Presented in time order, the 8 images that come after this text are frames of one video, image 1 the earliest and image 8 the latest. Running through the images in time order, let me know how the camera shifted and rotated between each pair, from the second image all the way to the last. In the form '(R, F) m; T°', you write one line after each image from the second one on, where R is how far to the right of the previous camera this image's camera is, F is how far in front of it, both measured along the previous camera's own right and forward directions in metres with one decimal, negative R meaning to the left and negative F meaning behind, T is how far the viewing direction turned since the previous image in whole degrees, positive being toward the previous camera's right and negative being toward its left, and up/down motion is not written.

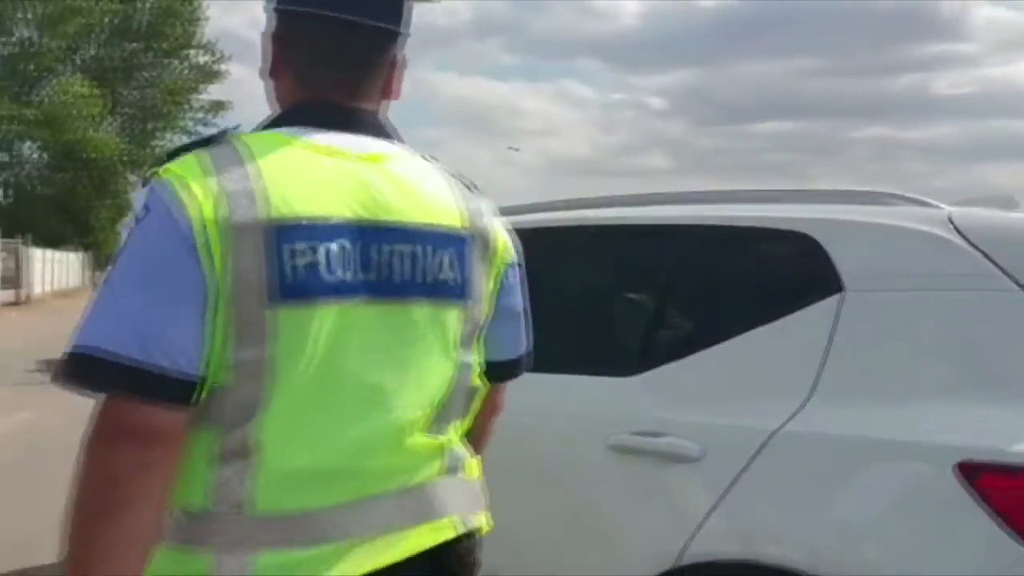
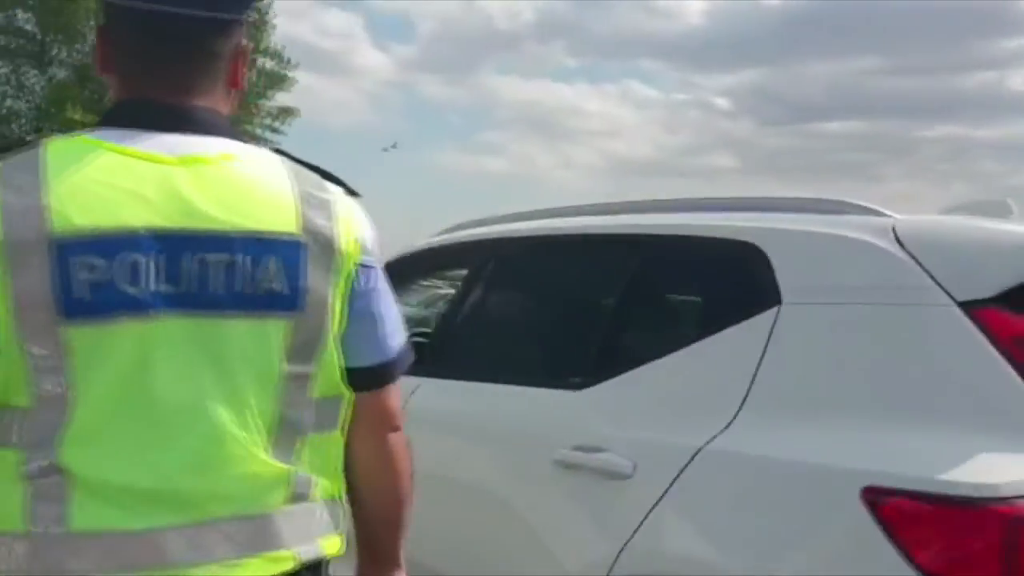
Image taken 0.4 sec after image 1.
(+0.2, 0.0) m; -3°
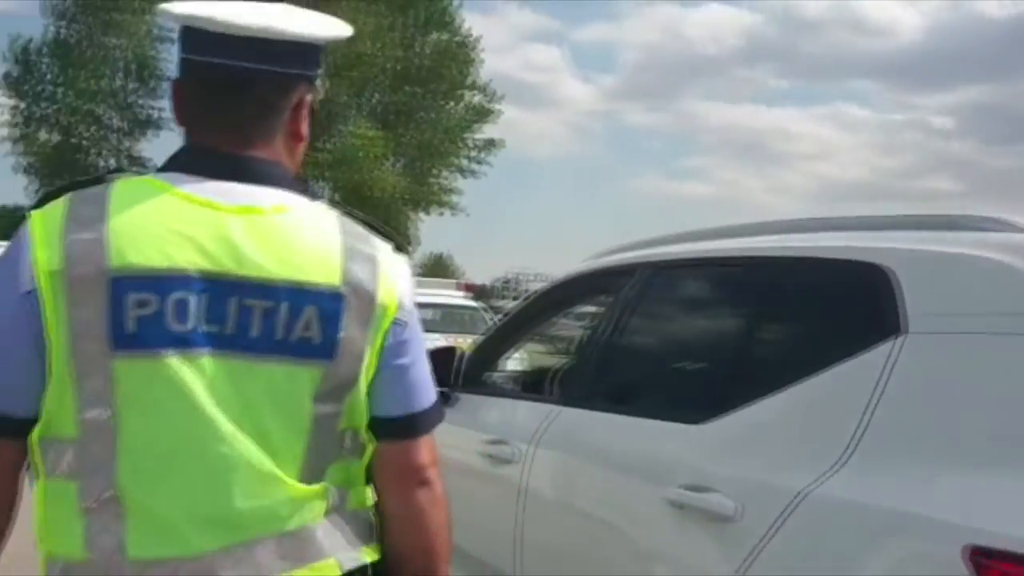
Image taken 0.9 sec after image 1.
(+0.2, 0.0) m; -10°
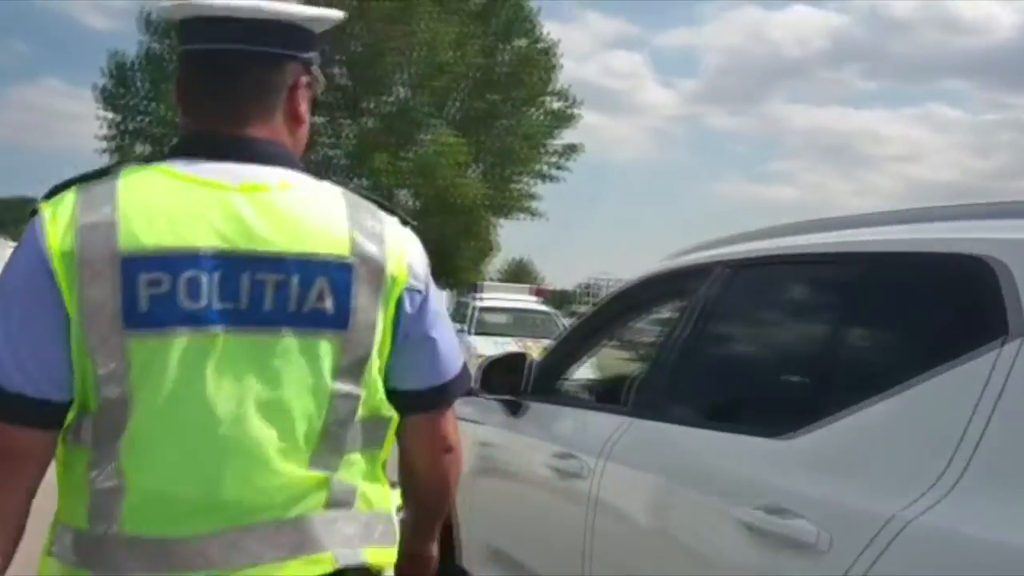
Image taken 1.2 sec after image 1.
(0.0, +0.2) m; -4°
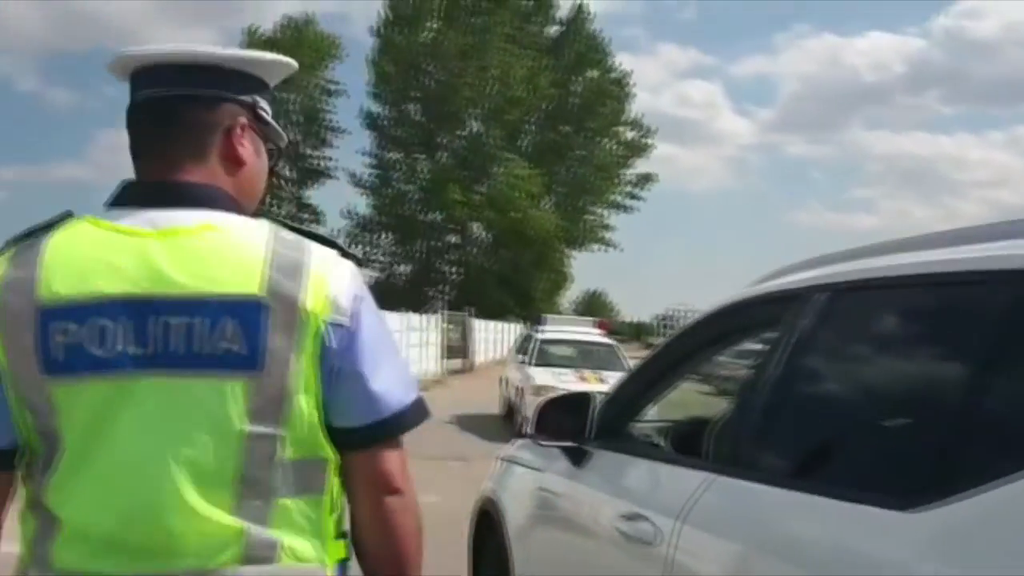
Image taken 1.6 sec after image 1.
(0.0, +0.5) m; -4°
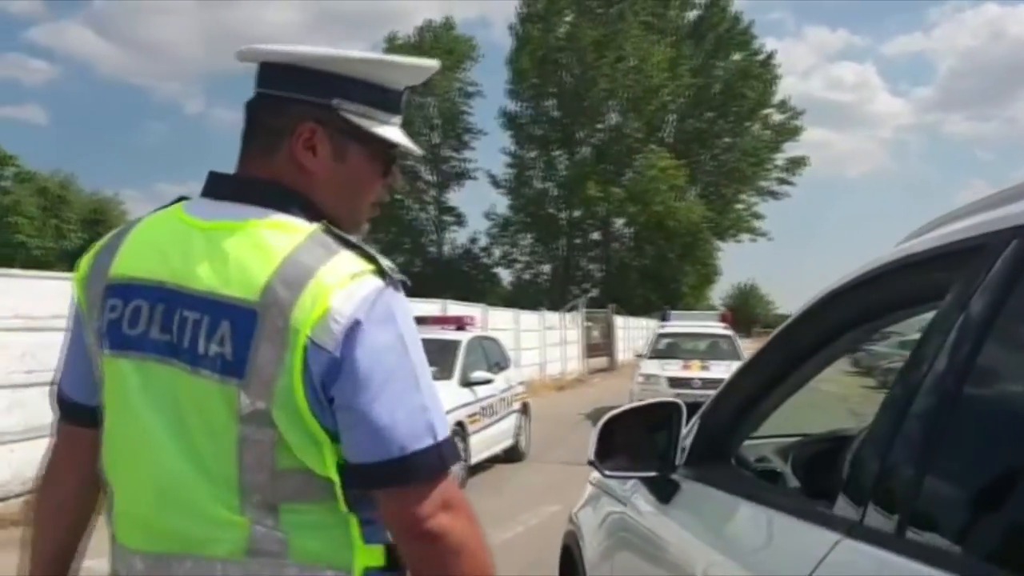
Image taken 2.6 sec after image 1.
(+0.2, +0.9) m; -8°
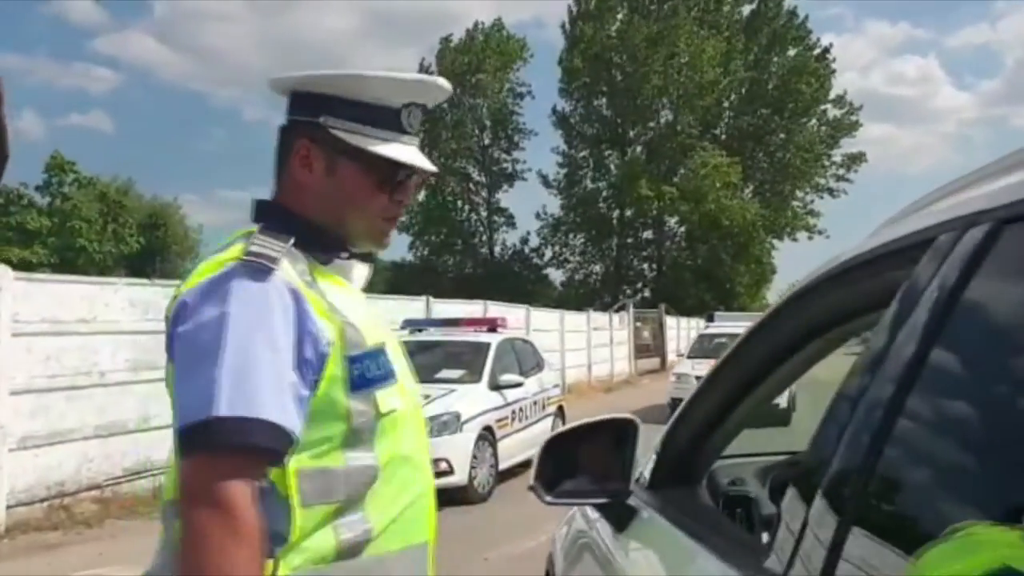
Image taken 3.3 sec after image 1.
(+0.3, +0.3) m; -3°
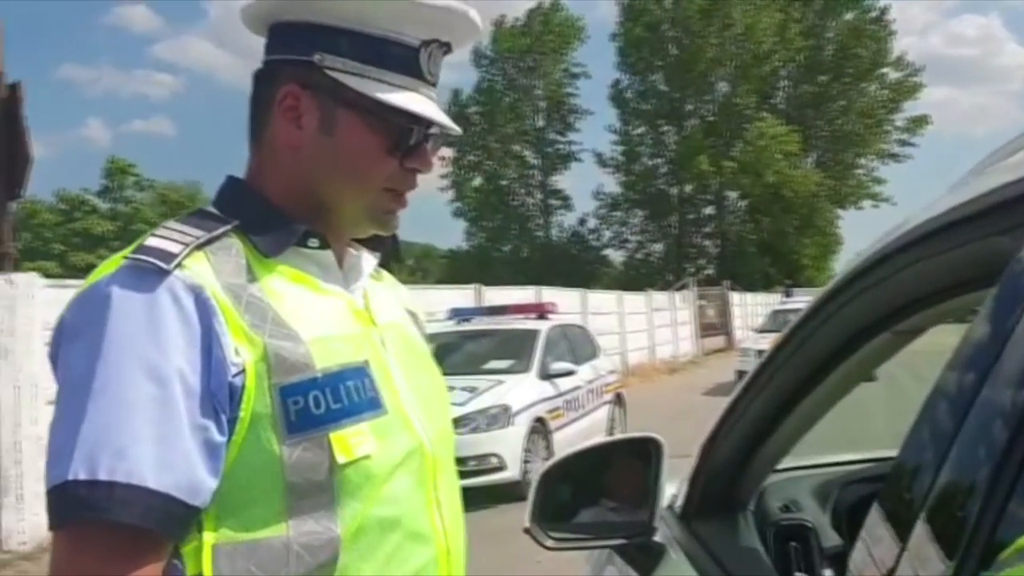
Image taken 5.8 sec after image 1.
(+0.1, +0.5) m; -3°
